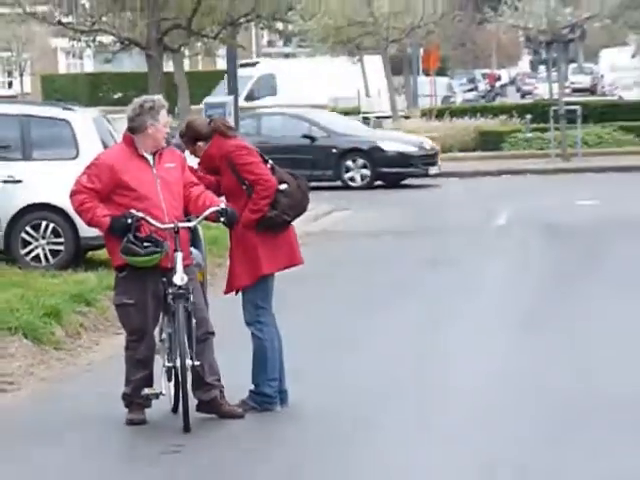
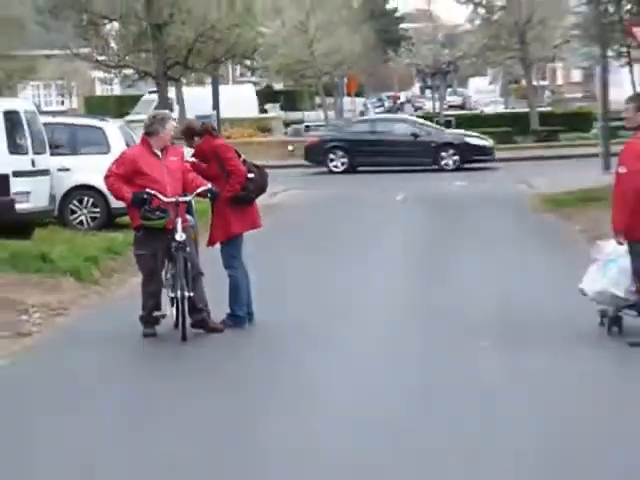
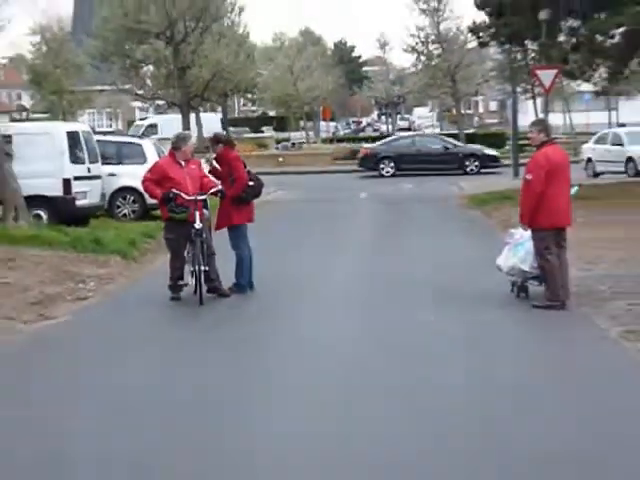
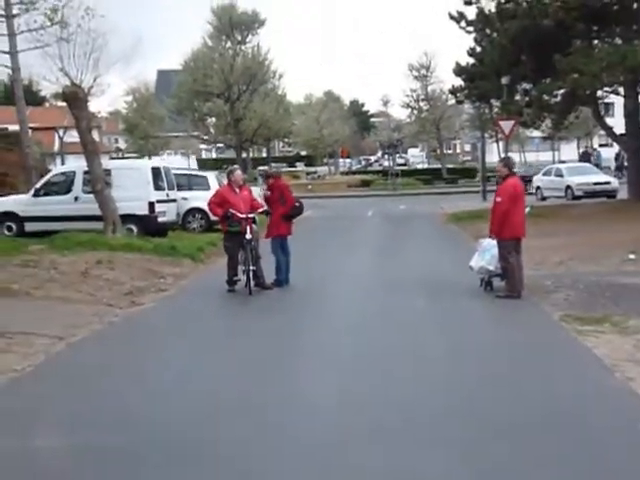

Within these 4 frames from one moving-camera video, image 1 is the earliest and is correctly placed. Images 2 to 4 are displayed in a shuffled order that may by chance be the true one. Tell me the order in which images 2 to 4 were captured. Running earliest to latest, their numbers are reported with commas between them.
2, 3, 4
